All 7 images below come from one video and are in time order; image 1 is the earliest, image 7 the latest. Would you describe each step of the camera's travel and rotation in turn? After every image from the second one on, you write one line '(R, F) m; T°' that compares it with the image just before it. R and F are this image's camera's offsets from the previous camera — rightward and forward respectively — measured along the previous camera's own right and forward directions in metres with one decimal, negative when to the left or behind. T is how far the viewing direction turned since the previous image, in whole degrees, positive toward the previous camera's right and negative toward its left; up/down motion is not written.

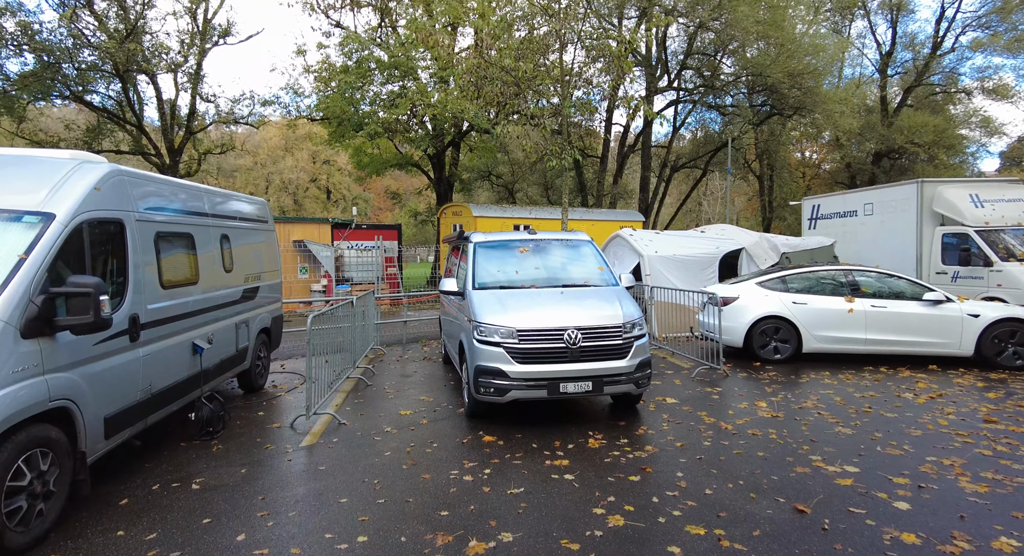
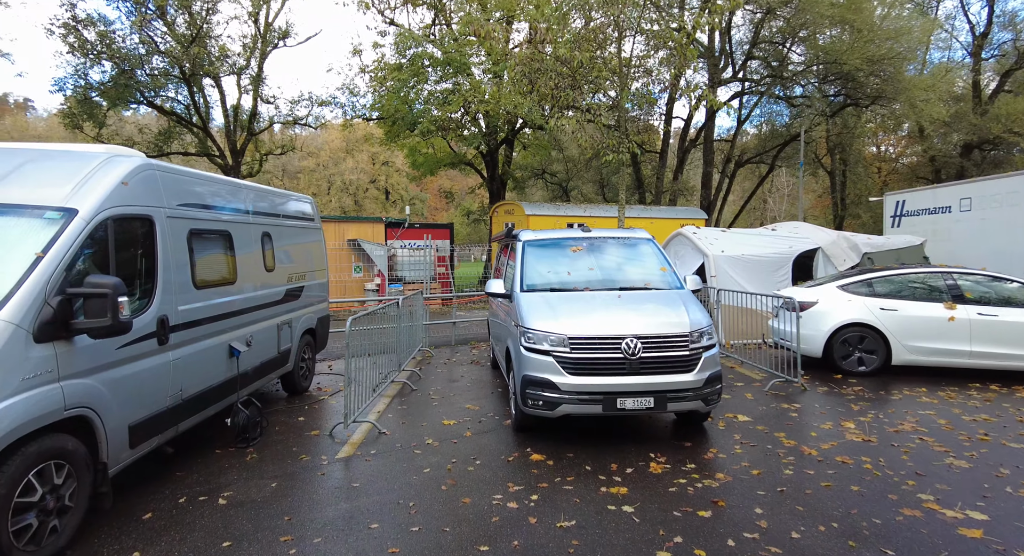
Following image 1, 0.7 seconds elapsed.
(0.0, +0.5) m; -6°
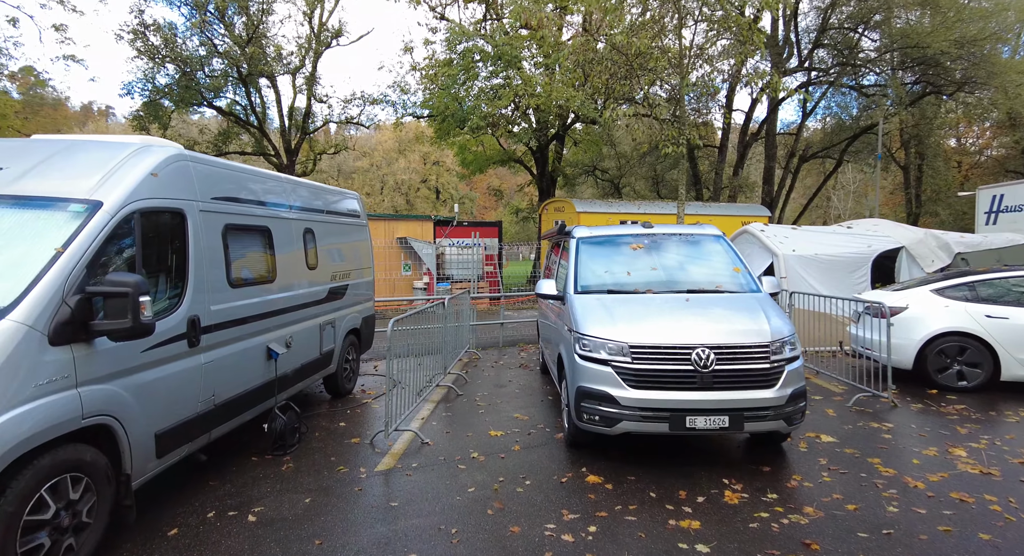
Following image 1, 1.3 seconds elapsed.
(-0.1, +0.4) m; -5°
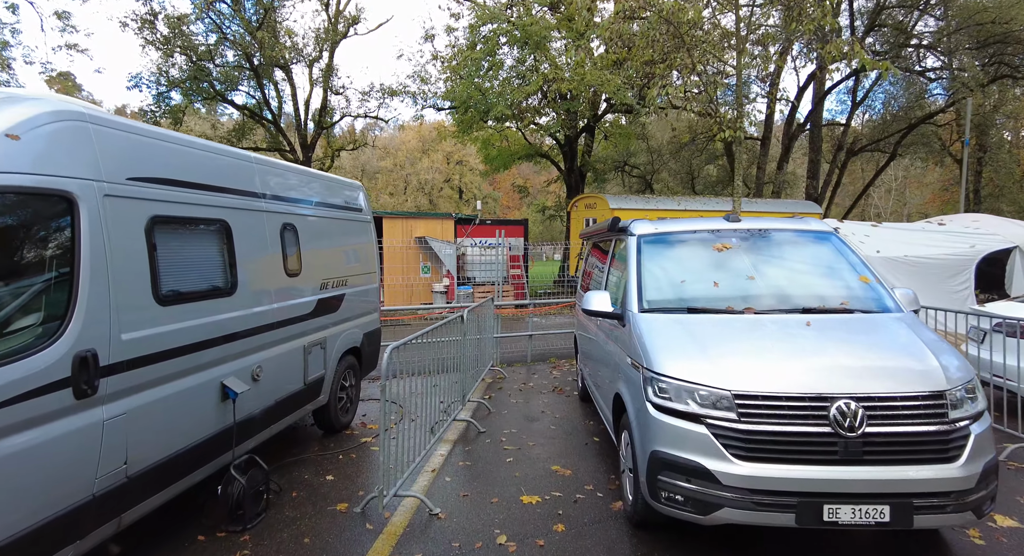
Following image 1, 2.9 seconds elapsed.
(-0.1, +1.3) m; -2°
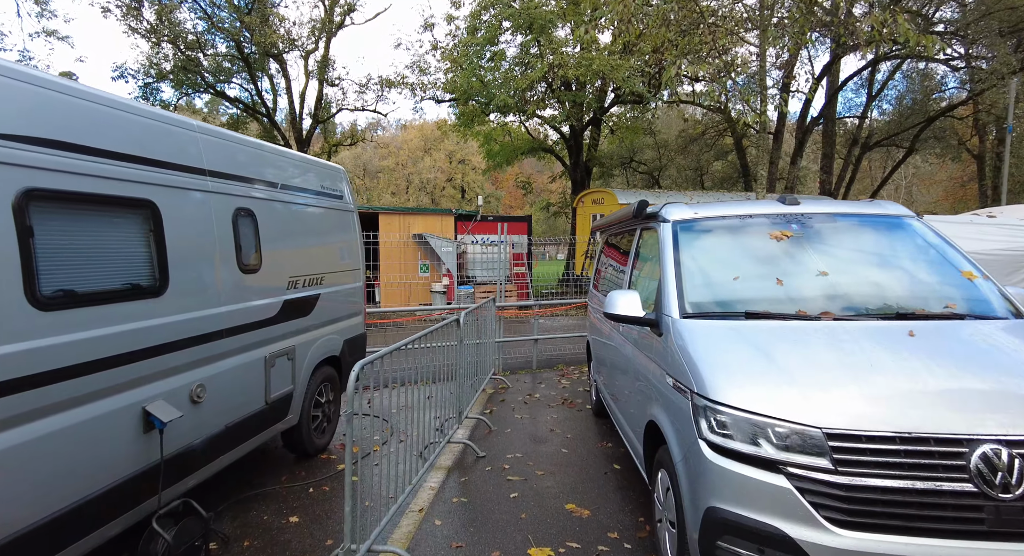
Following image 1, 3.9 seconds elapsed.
(0.0, +0.8) m; 0°
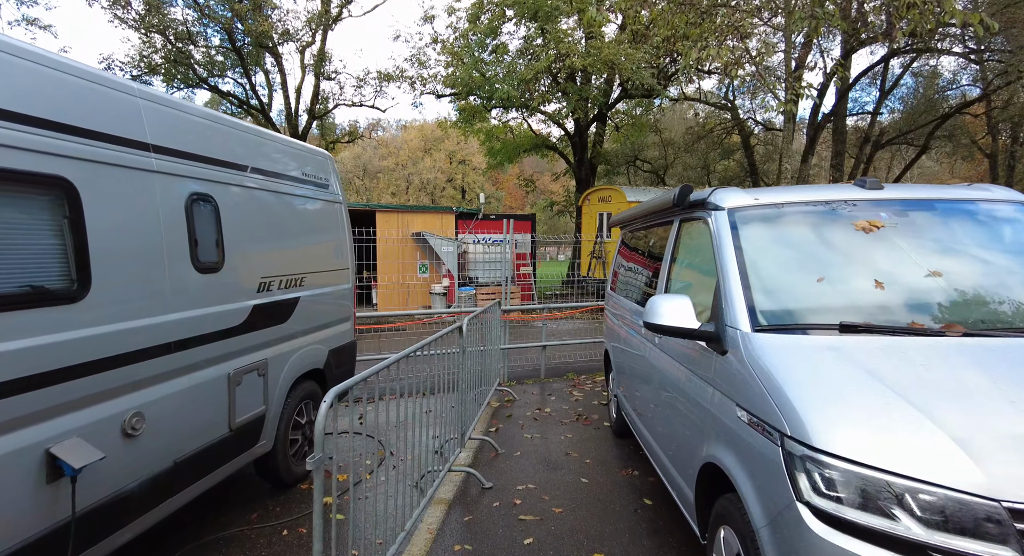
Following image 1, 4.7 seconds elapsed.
(-0.1, +0.6) m; 0°
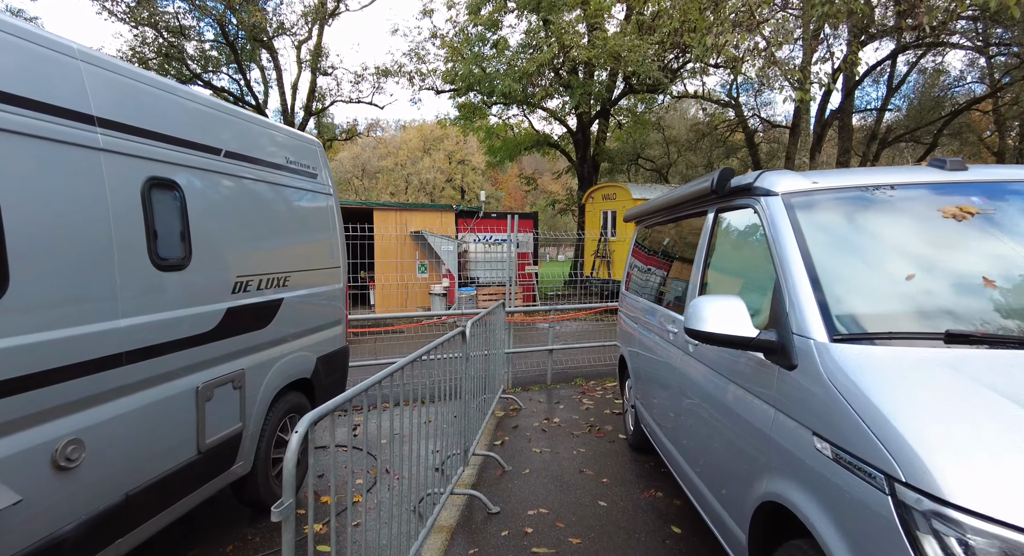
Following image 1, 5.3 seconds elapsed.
(-0.1, +0.4) m; 0°
